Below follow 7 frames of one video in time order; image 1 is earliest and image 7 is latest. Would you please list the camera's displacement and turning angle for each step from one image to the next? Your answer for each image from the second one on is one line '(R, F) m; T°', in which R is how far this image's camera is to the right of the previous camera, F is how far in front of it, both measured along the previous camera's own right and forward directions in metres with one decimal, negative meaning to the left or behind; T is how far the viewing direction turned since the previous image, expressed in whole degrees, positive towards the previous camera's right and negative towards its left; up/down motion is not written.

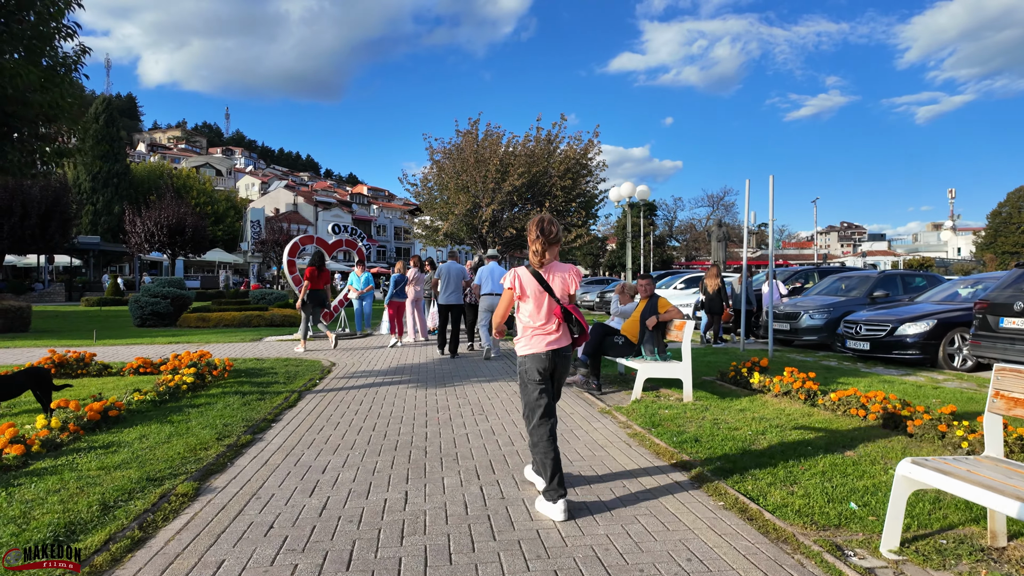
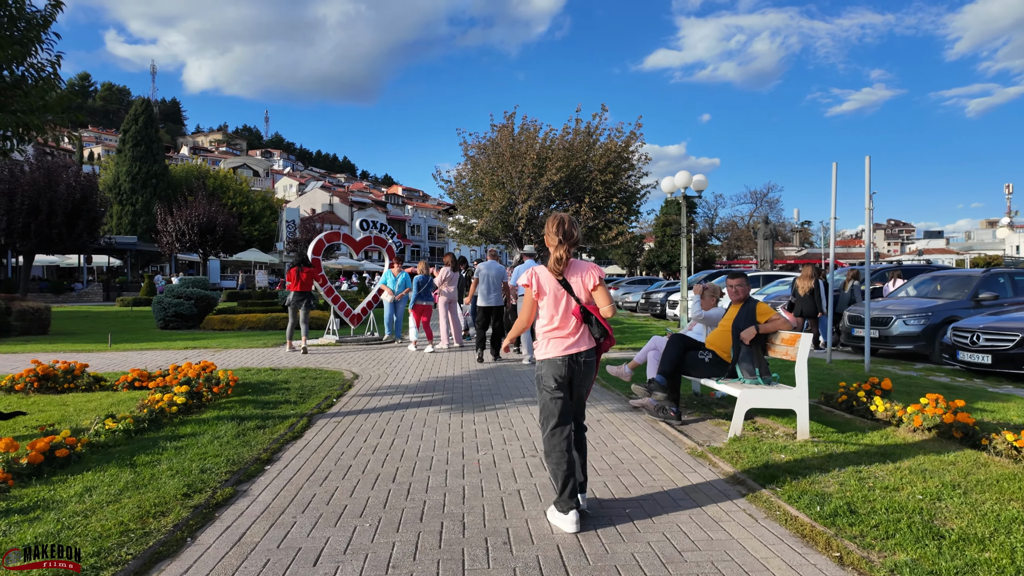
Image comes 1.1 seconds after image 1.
(-0.2, +1.4) m; -3°
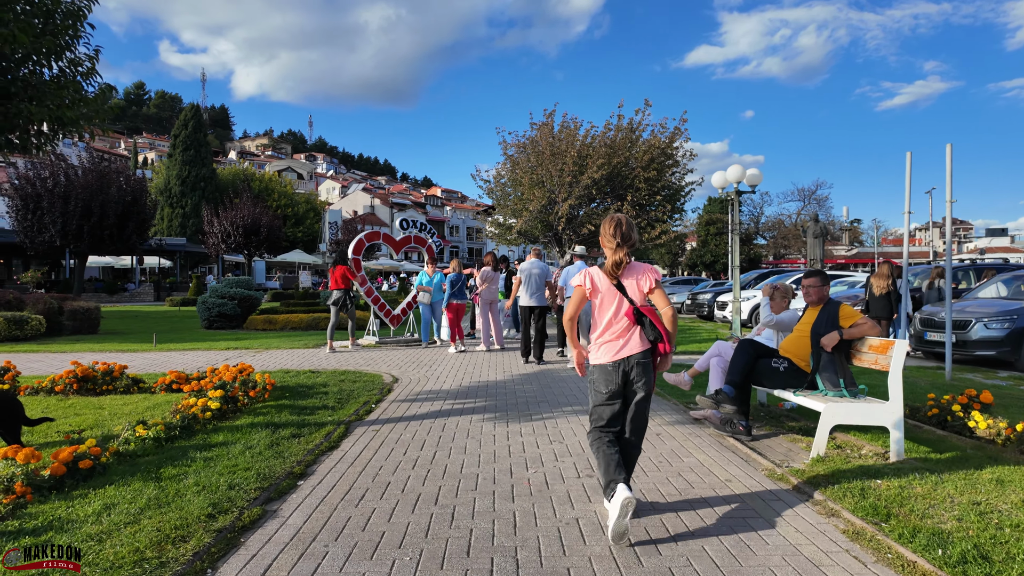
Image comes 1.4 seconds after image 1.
(-0.1, +0.4) m; -4°
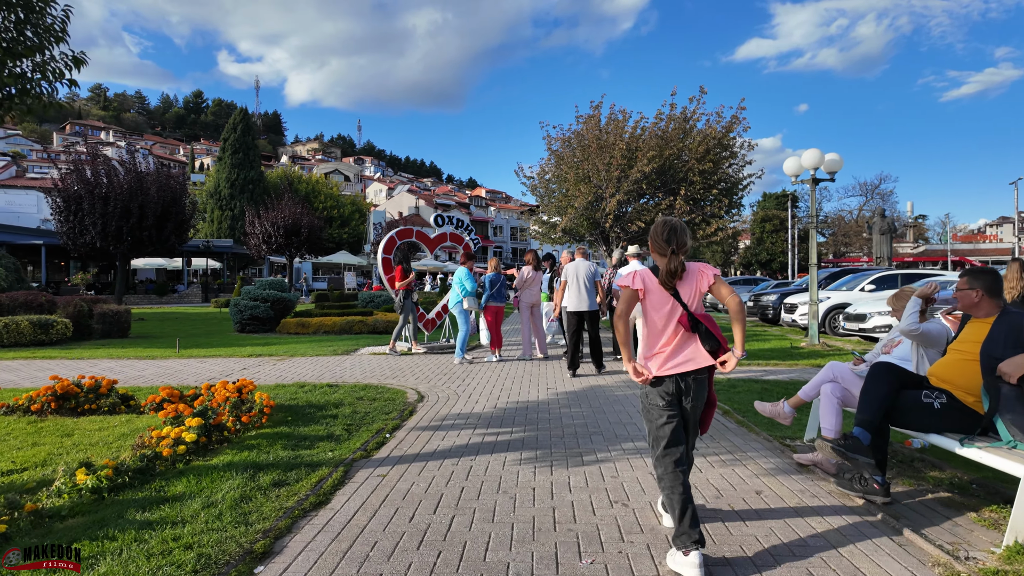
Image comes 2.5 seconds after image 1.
(0.0, +1.3) m; -4°
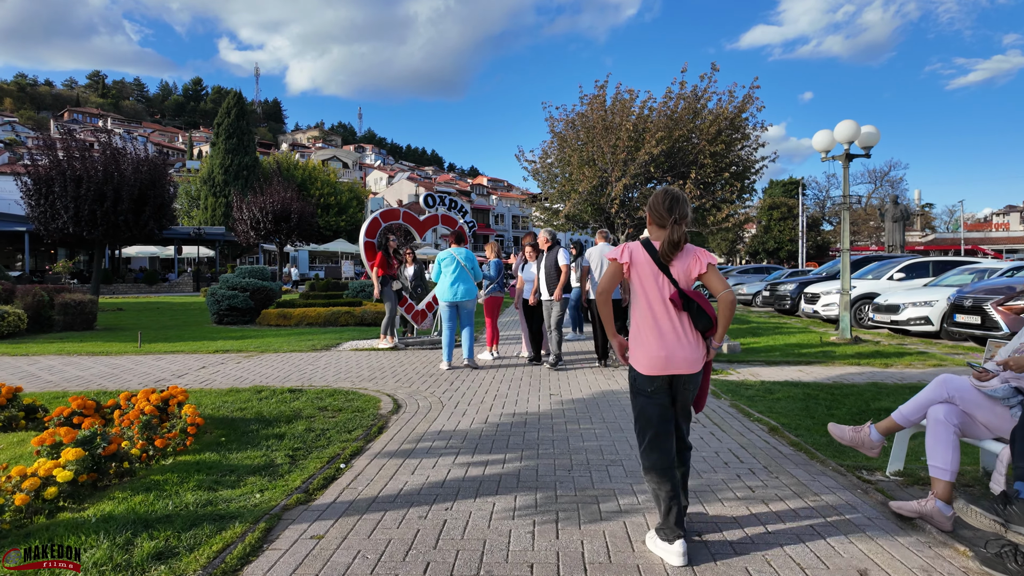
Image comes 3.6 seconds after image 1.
(+0.1, +1.3) m; 0°
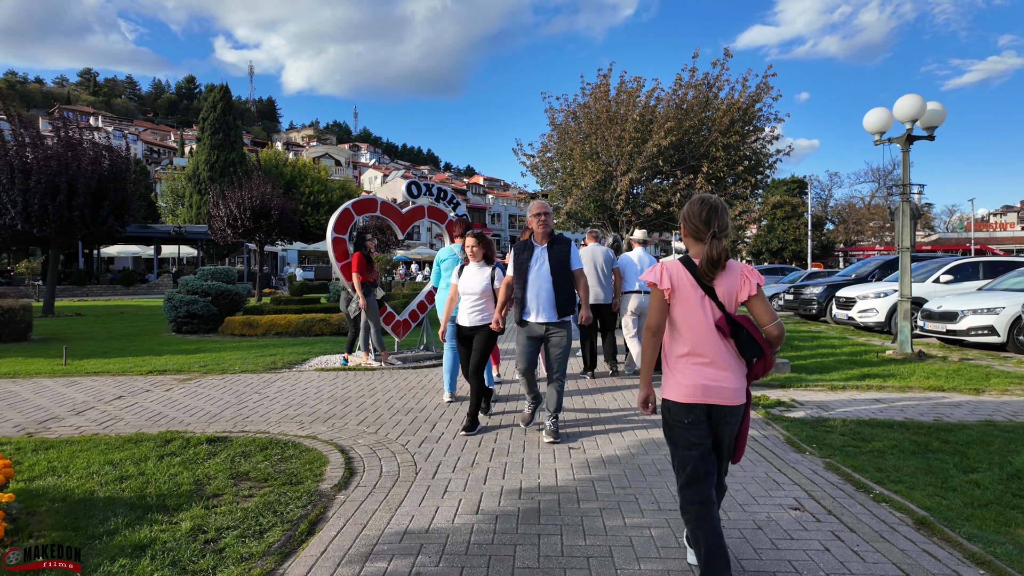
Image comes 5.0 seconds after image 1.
(-0.1, +1.8) m; 0°
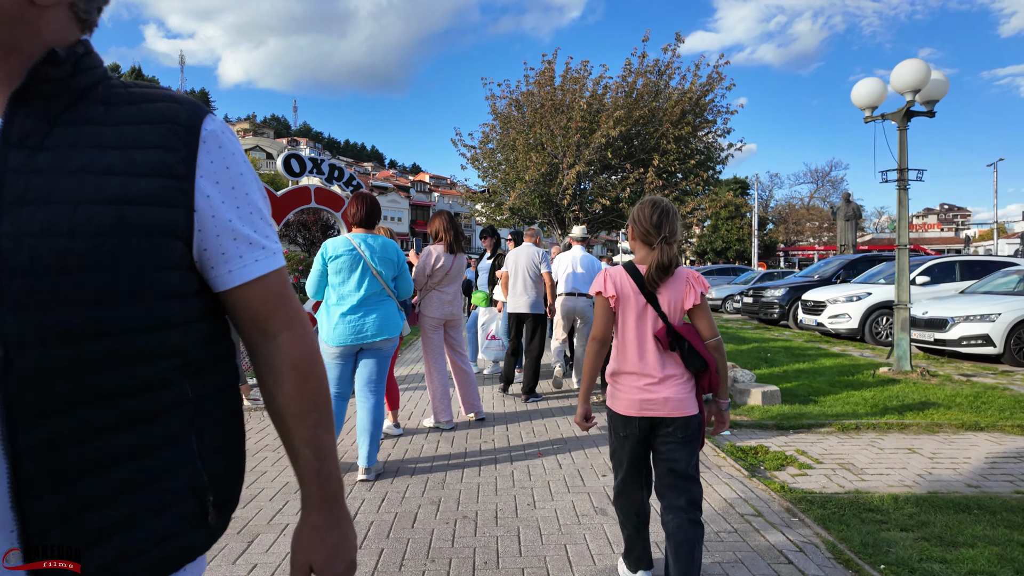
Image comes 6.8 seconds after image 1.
(+0.4, +2.1) m; +5°
